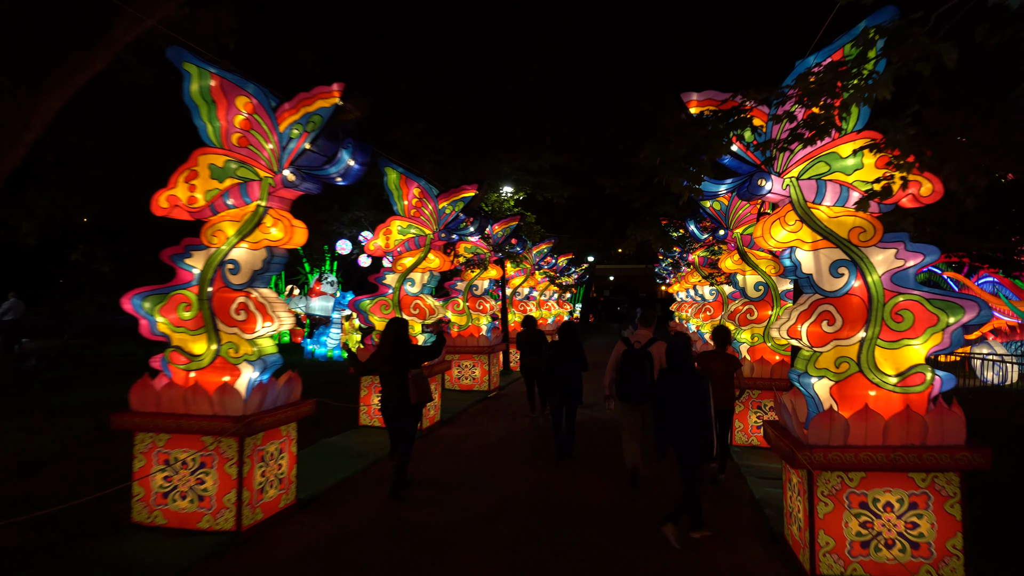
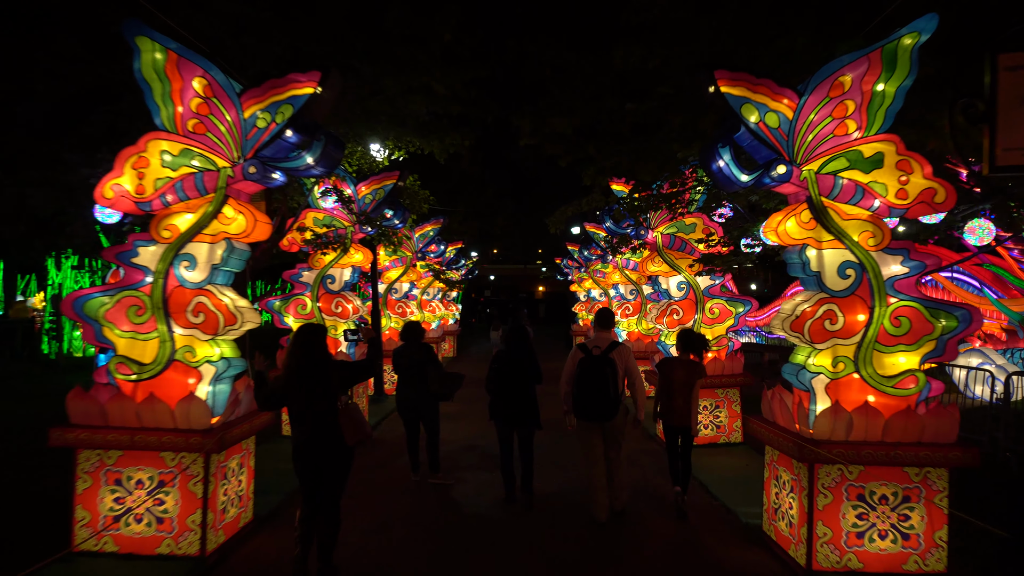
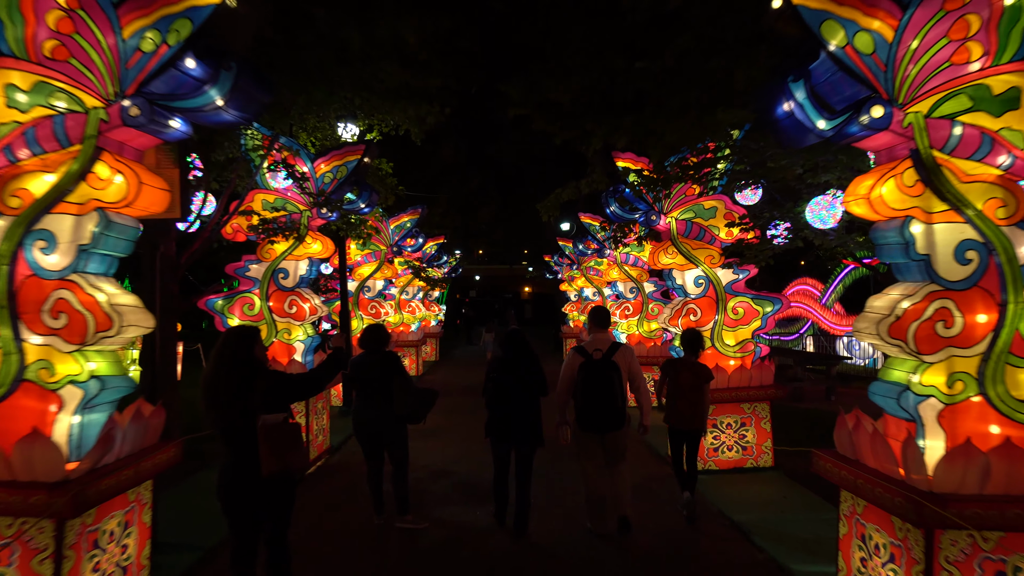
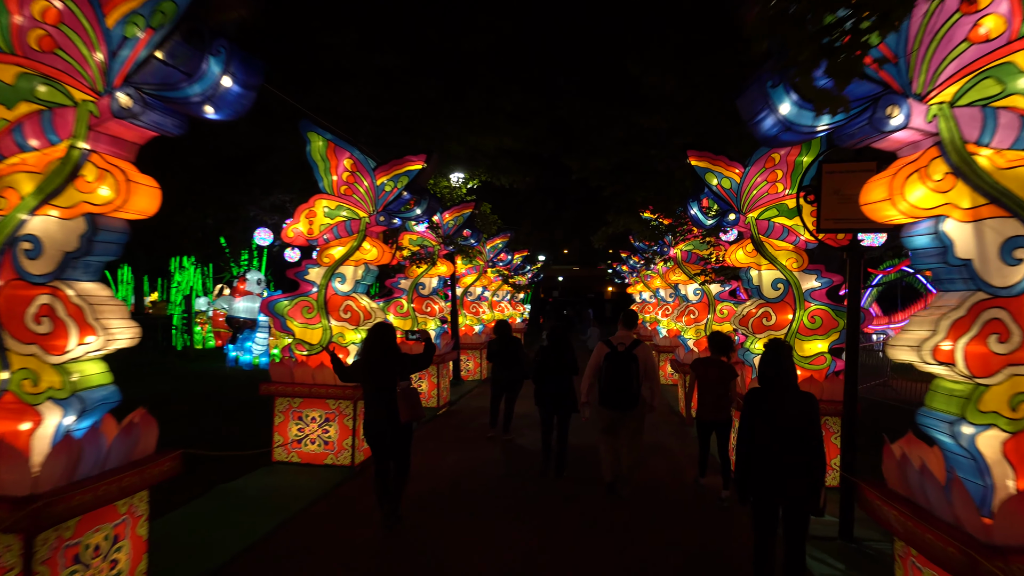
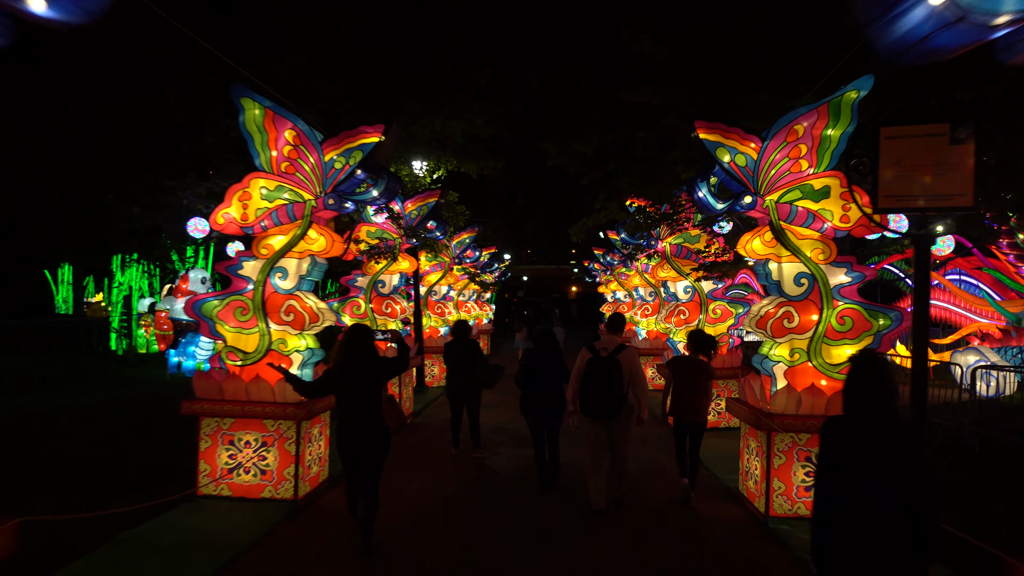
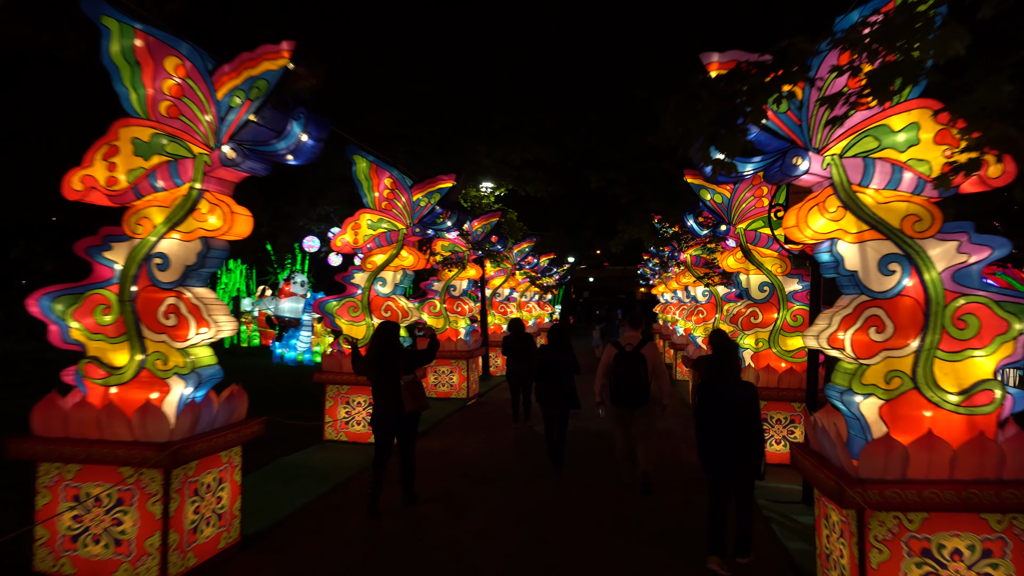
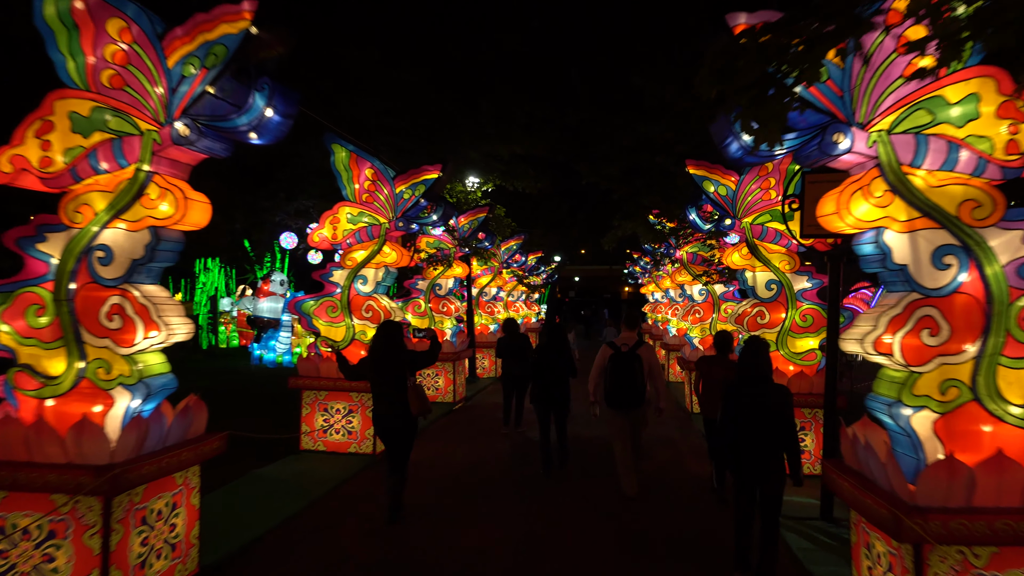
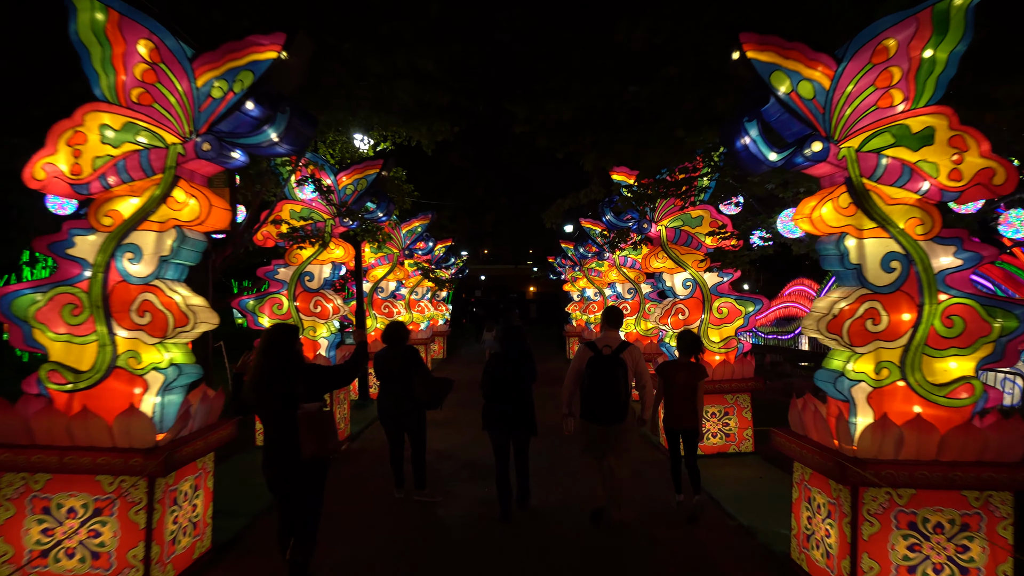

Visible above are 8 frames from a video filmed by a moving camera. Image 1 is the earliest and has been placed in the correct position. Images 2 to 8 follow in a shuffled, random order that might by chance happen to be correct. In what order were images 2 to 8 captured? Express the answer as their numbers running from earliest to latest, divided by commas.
6, 7, 4, 5, 2, 8, 3
